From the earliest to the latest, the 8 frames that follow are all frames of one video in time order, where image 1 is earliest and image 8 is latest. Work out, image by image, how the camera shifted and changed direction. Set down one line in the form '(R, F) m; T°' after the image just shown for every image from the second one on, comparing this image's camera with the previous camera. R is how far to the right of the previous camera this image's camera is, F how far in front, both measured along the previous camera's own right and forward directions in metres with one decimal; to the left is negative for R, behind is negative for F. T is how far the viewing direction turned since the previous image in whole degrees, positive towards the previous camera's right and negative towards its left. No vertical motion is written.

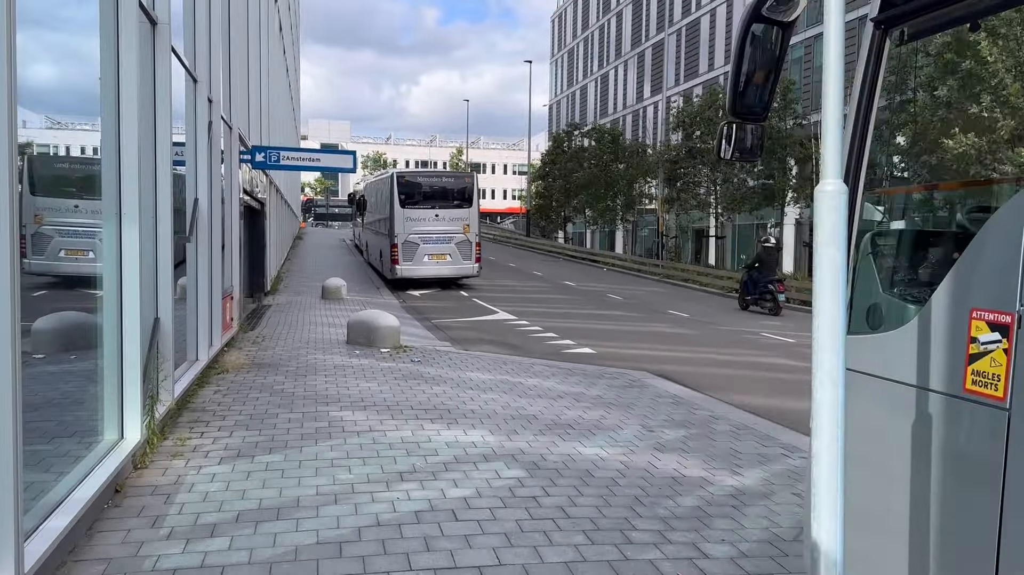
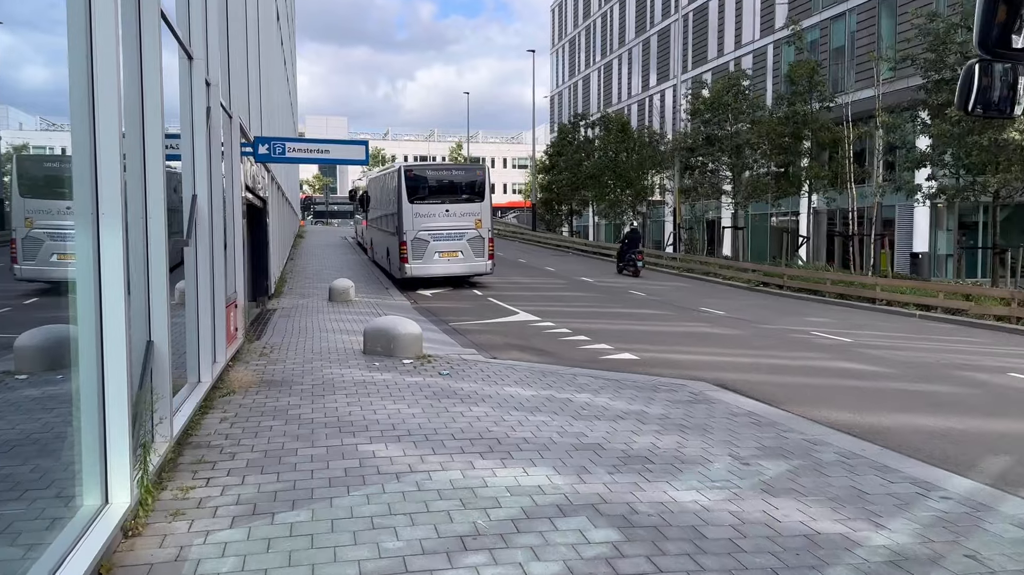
(-0.5, +1.2) m; 0°
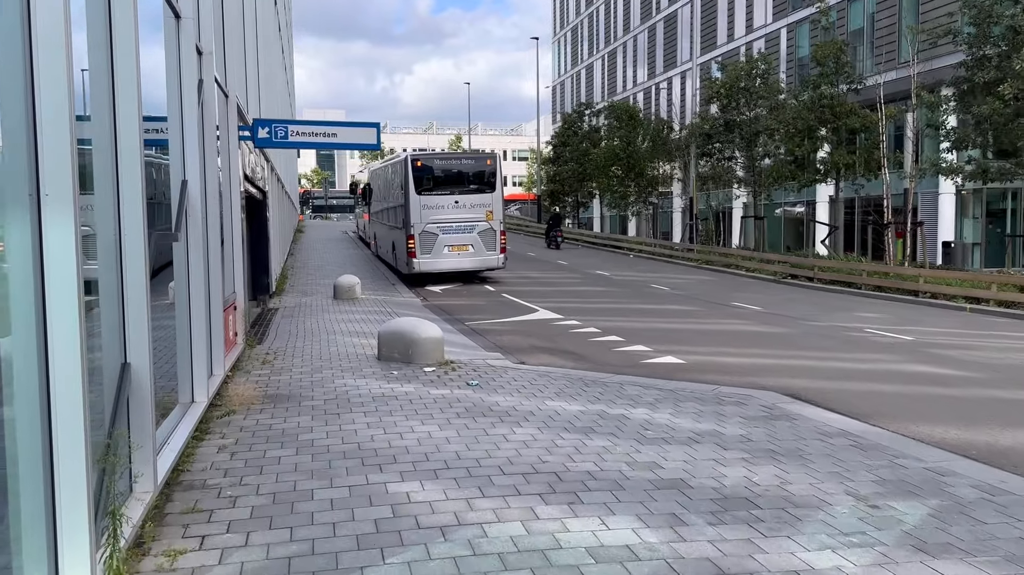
(-0.4, +1.2) m; 0°
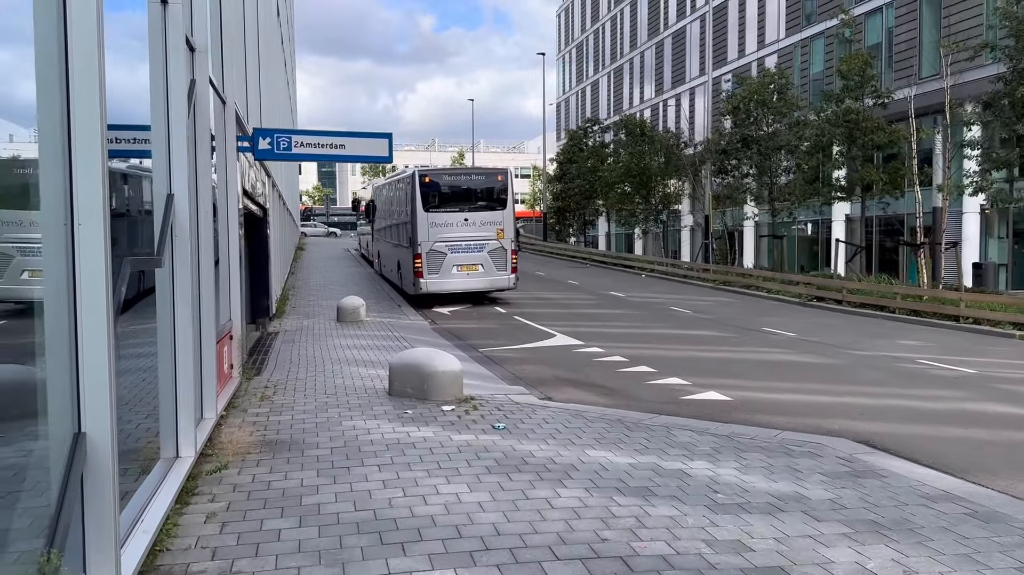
(-0.3, +1.0) m; 0°
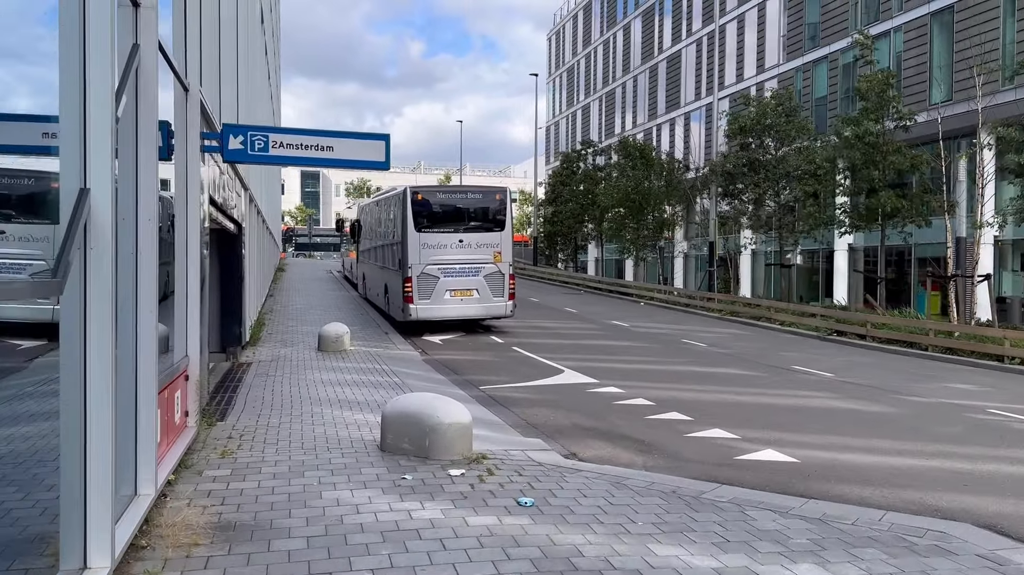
(-0.4, +1.6) m; +1°
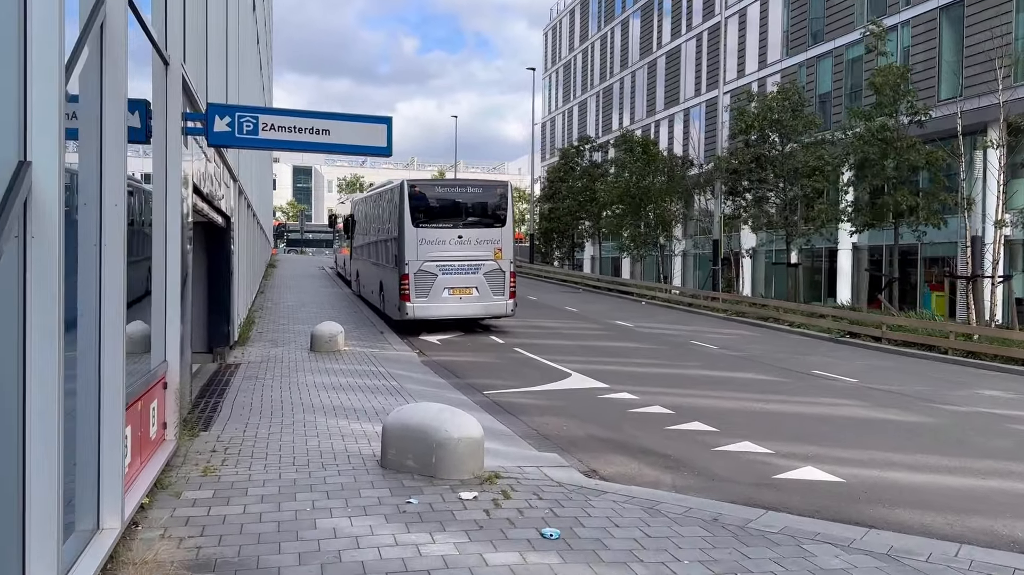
(-0.2, +0.8) m; +1°
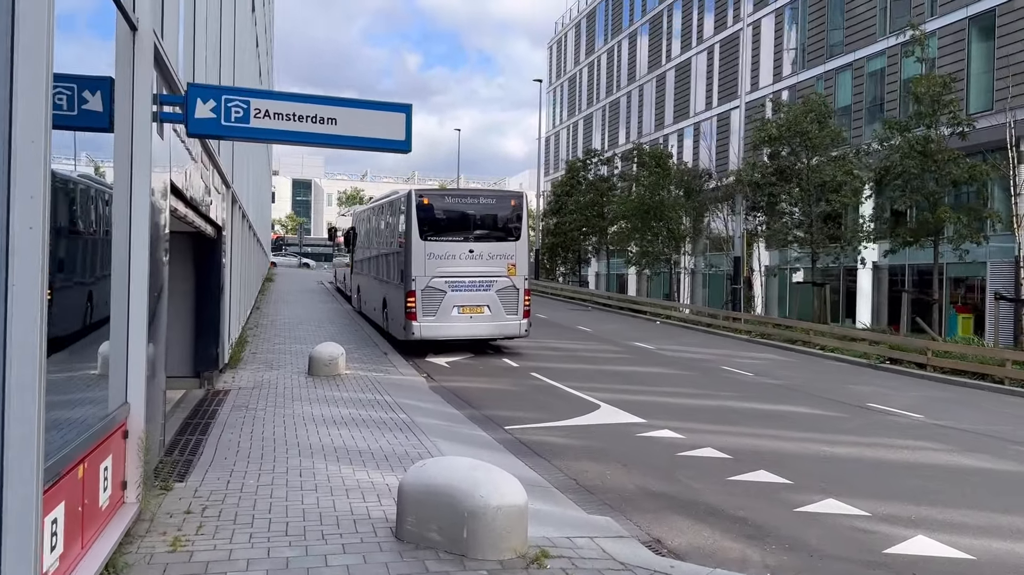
(-0.4, +1.4) m; 0°
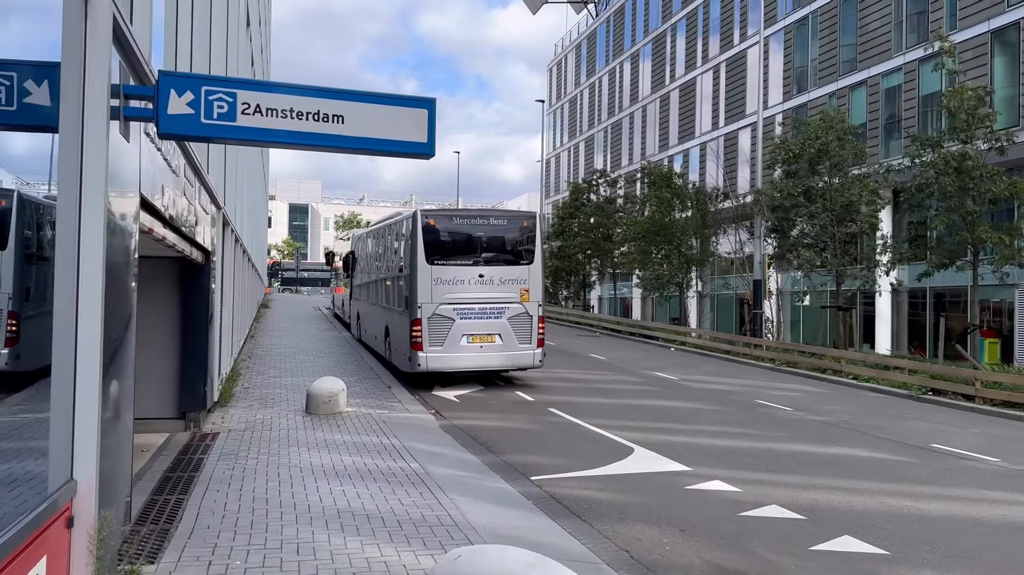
(-0.3, +1.2) m; 0°
